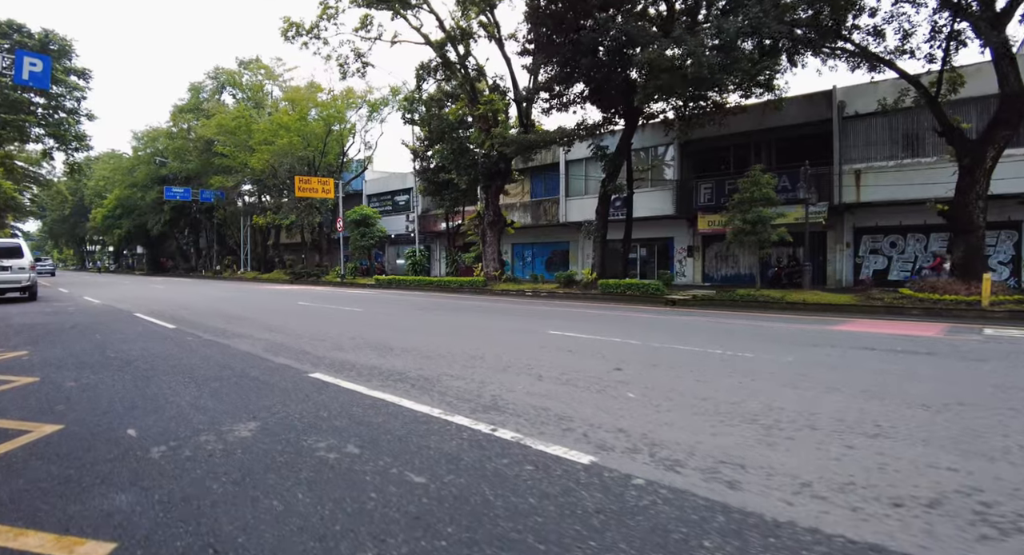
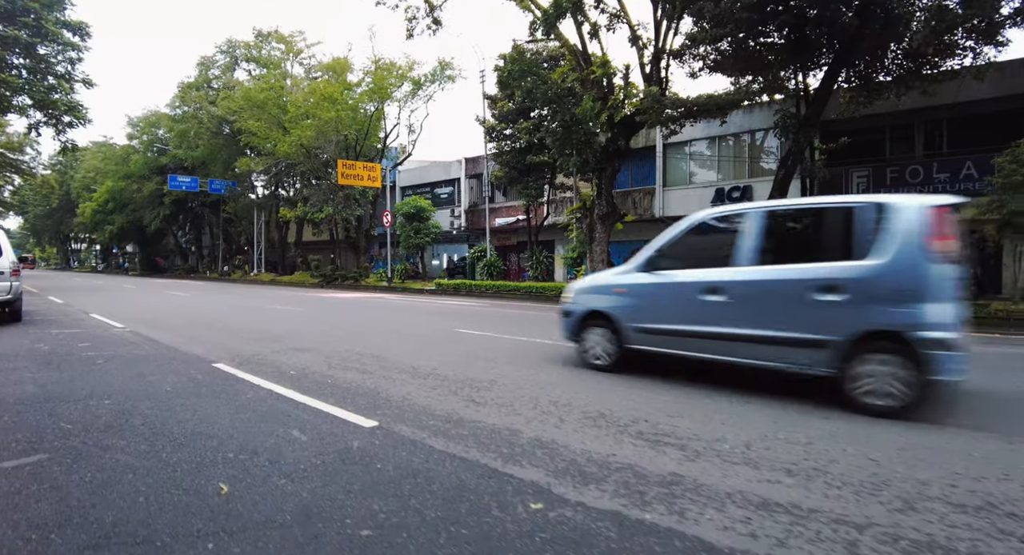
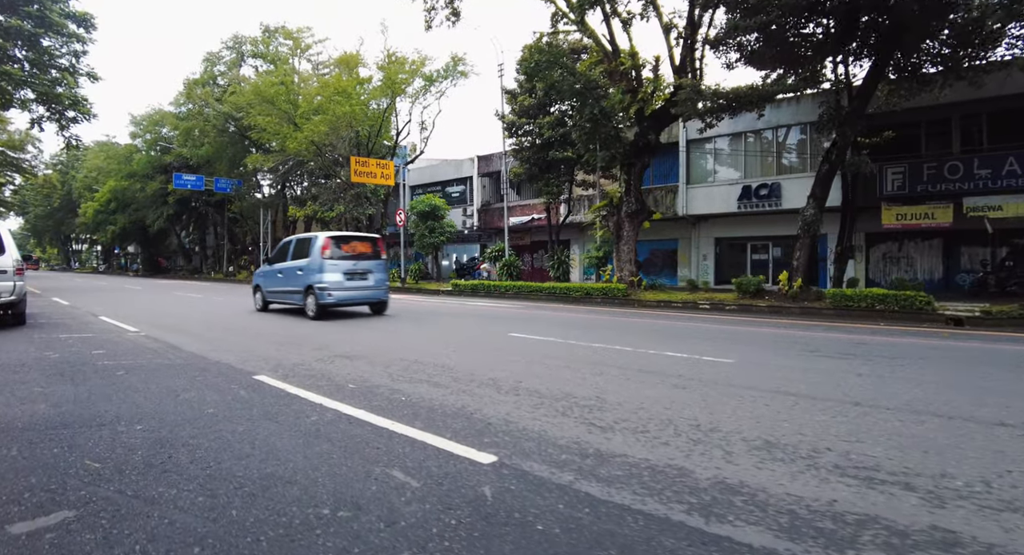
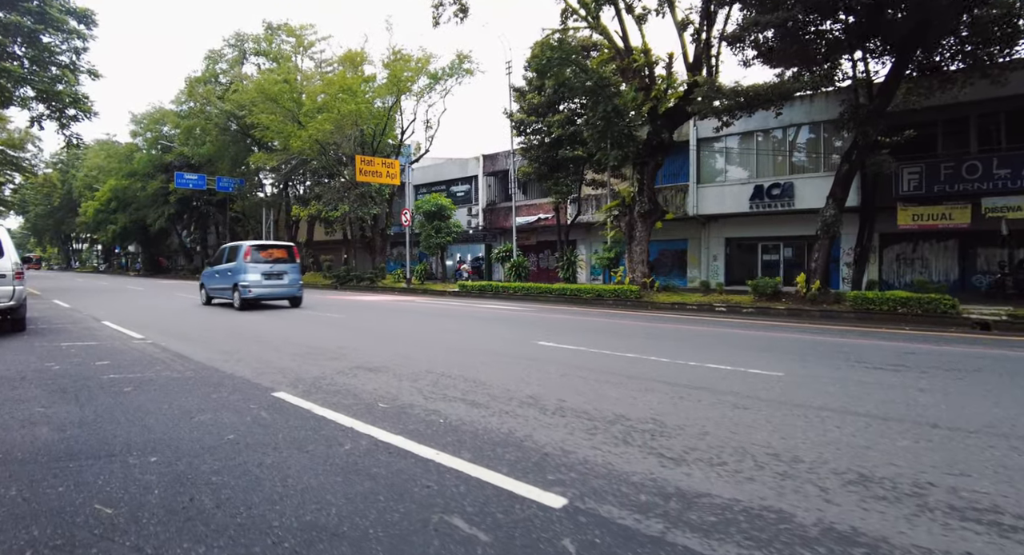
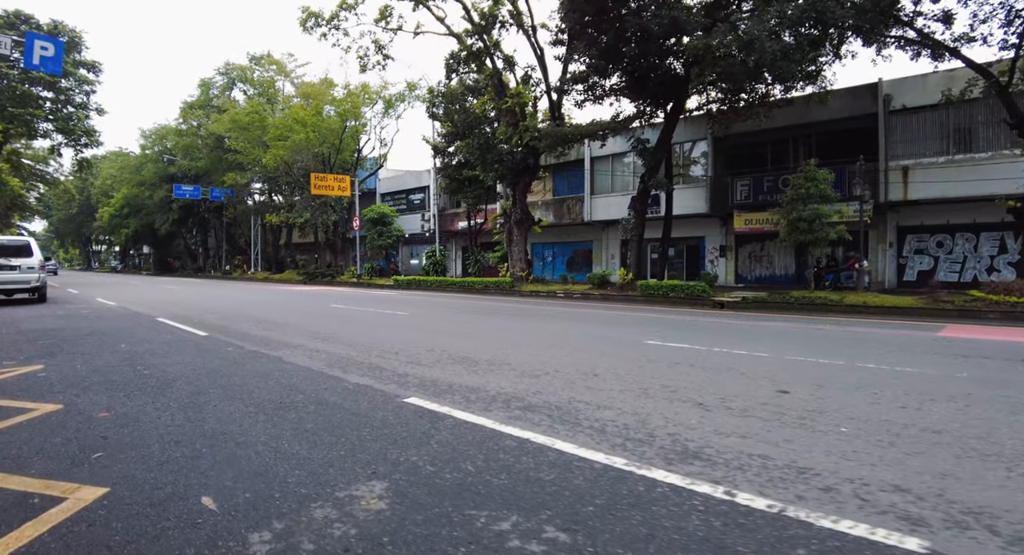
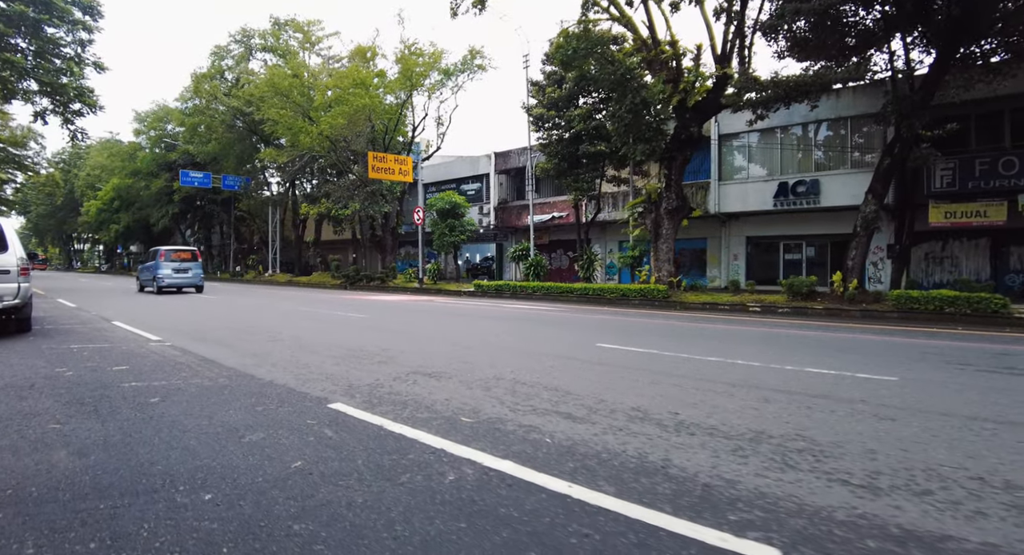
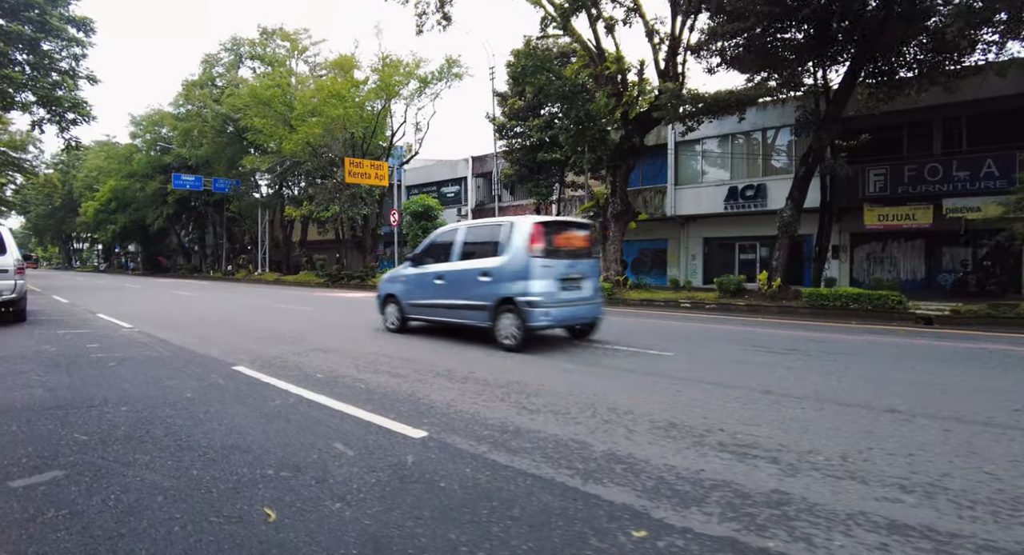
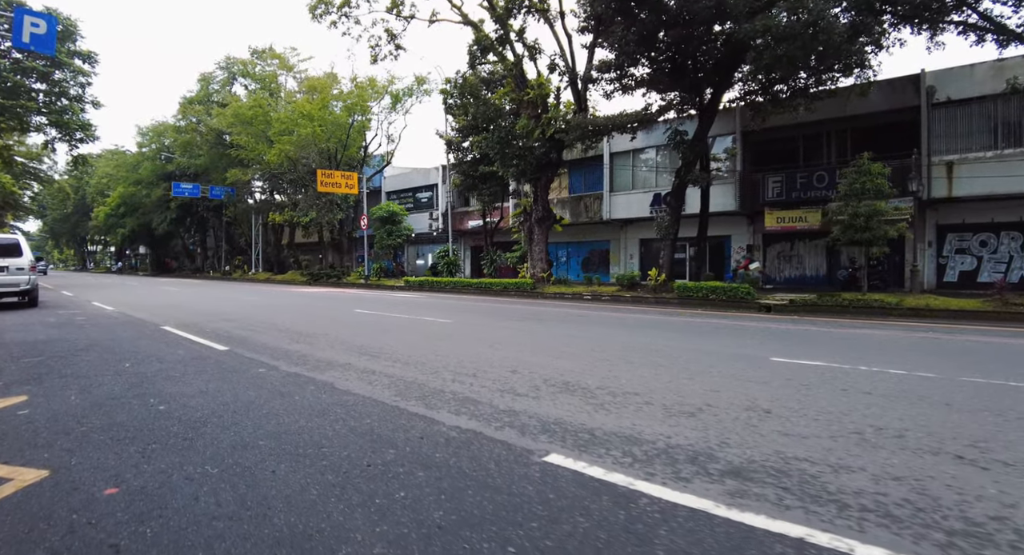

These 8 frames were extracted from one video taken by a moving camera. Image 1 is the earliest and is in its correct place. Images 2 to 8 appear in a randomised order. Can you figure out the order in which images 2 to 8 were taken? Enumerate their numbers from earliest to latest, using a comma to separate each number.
5, 8, 2, 7, 3, 4, 6
